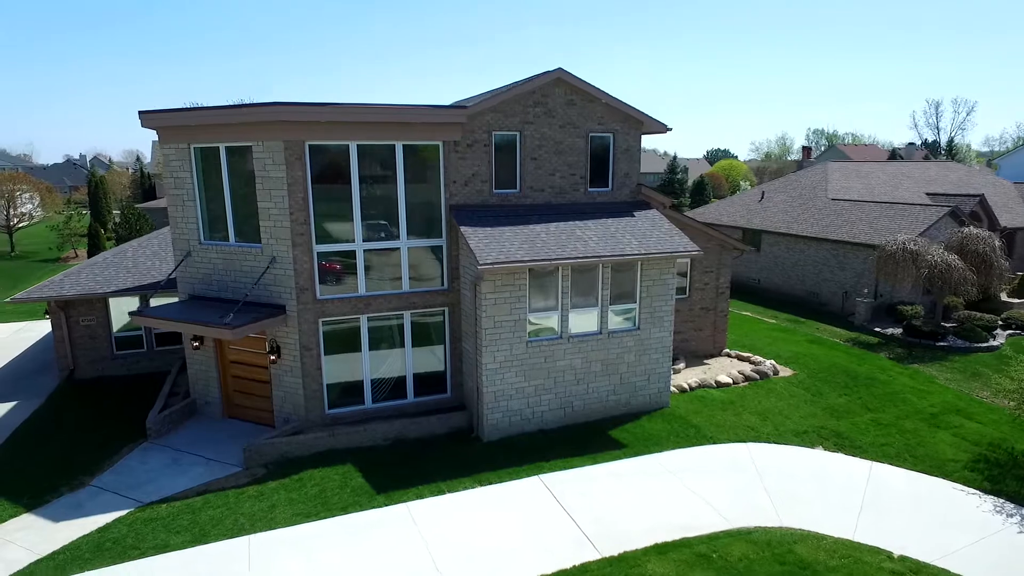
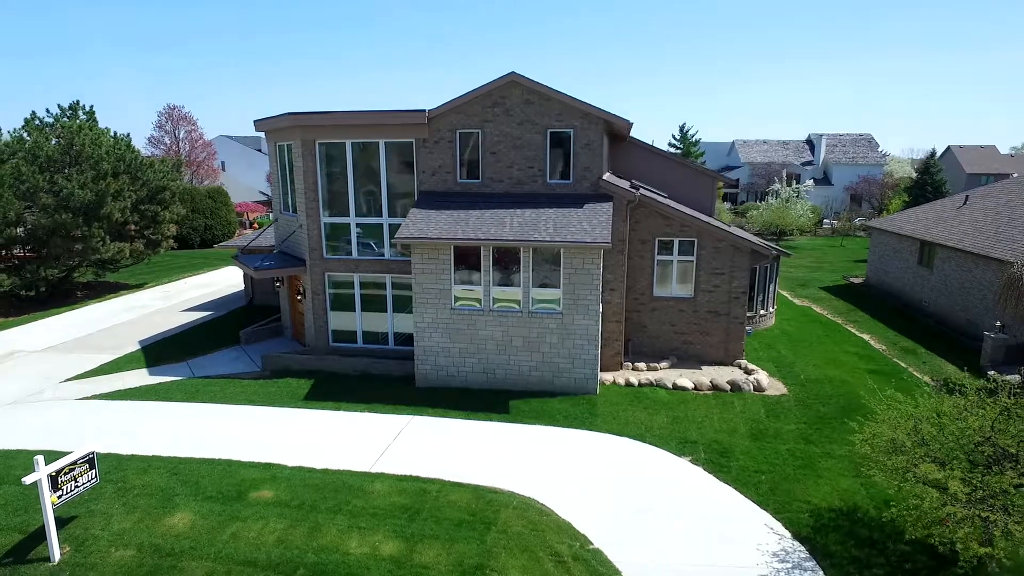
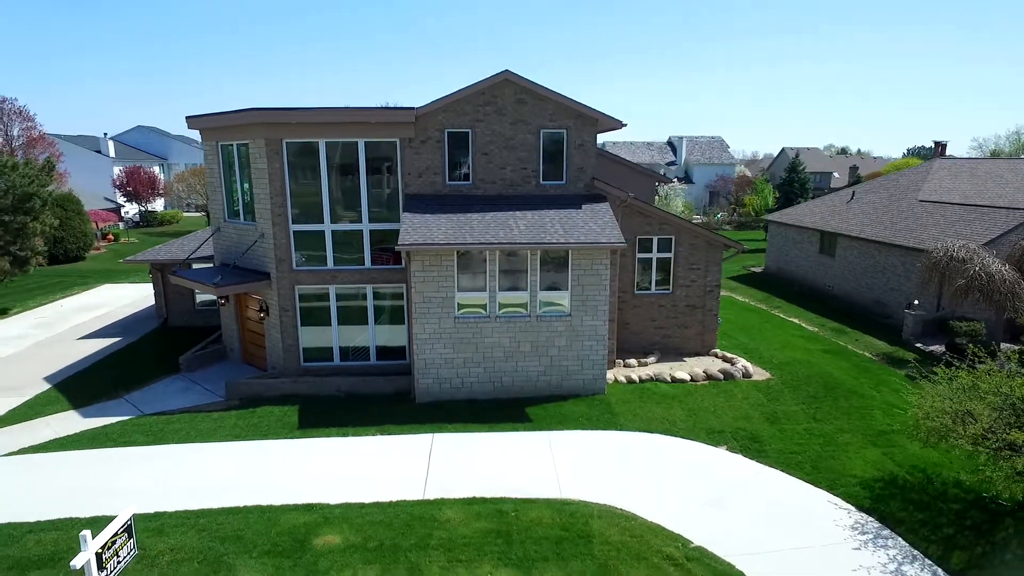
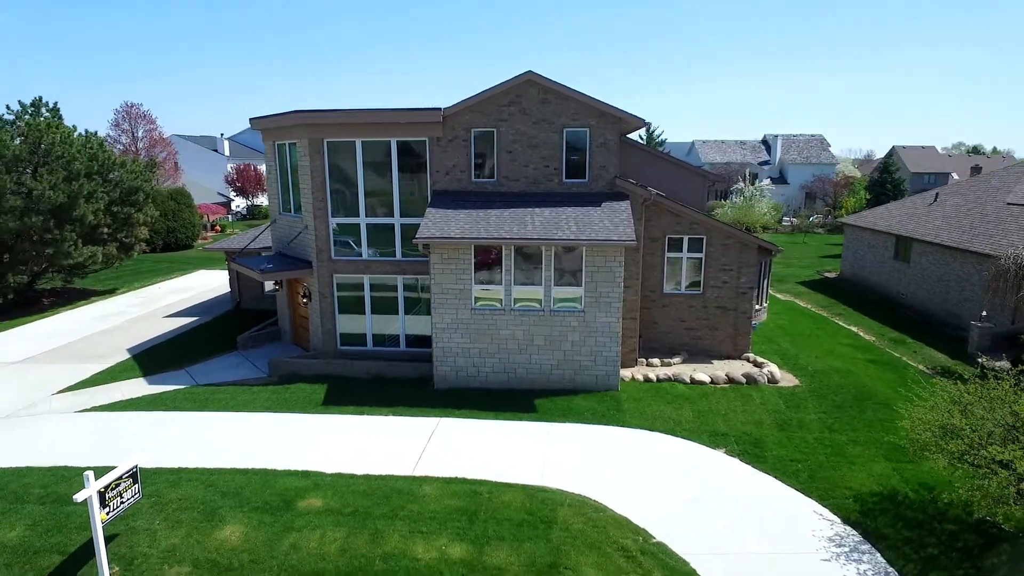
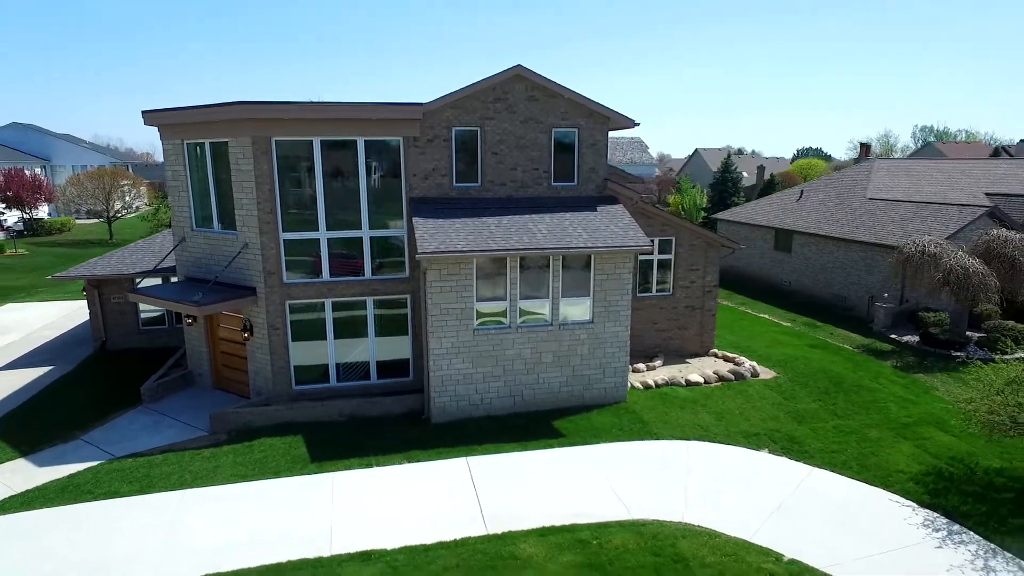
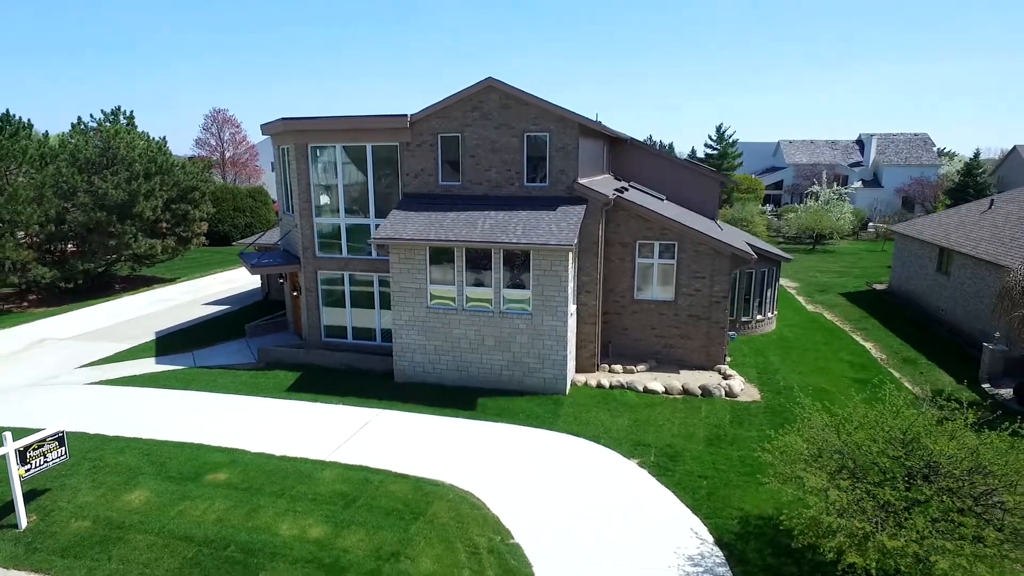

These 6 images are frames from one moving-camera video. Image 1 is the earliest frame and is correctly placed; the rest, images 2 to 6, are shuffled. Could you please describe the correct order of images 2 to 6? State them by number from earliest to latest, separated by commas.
5, 3, 4, 2, 6
